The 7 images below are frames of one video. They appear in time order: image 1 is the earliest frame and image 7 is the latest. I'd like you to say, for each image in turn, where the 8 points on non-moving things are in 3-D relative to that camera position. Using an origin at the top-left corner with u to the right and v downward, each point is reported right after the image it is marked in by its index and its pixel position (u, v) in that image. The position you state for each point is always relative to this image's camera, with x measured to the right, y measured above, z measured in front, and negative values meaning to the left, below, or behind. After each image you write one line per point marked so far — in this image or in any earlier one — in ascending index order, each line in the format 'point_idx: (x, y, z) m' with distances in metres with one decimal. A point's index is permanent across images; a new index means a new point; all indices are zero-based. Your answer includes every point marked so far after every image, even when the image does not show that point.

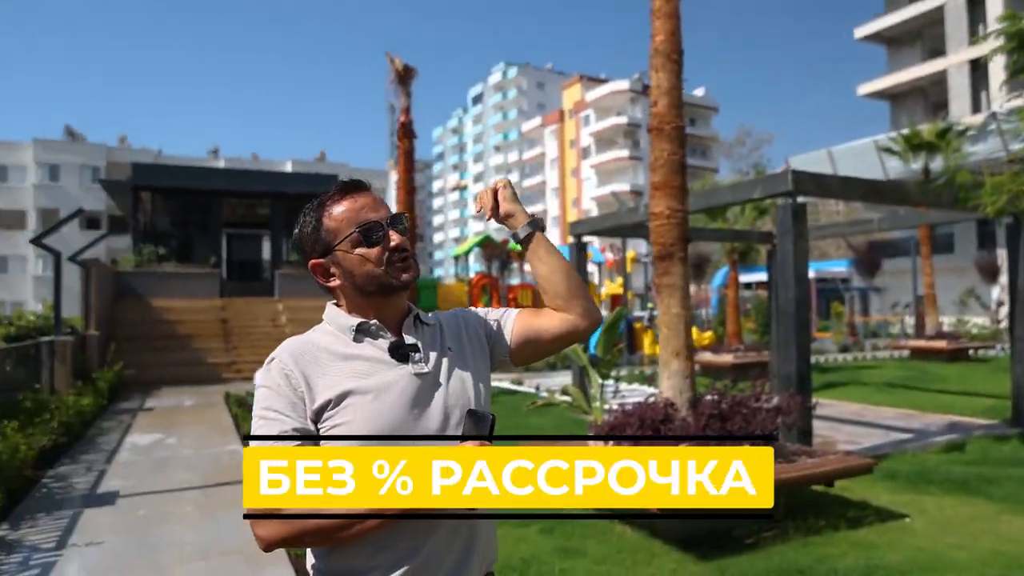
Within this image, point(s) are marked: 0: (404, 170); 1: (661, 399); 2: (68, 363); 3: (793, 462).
0: (-1.9, +2.0, +12.9) m
1: (+1.1, -0.8, +5.3) m
2: (-6.9, -1.2, +11.5) m
3: (+1.9, -1.2, +5.1) m
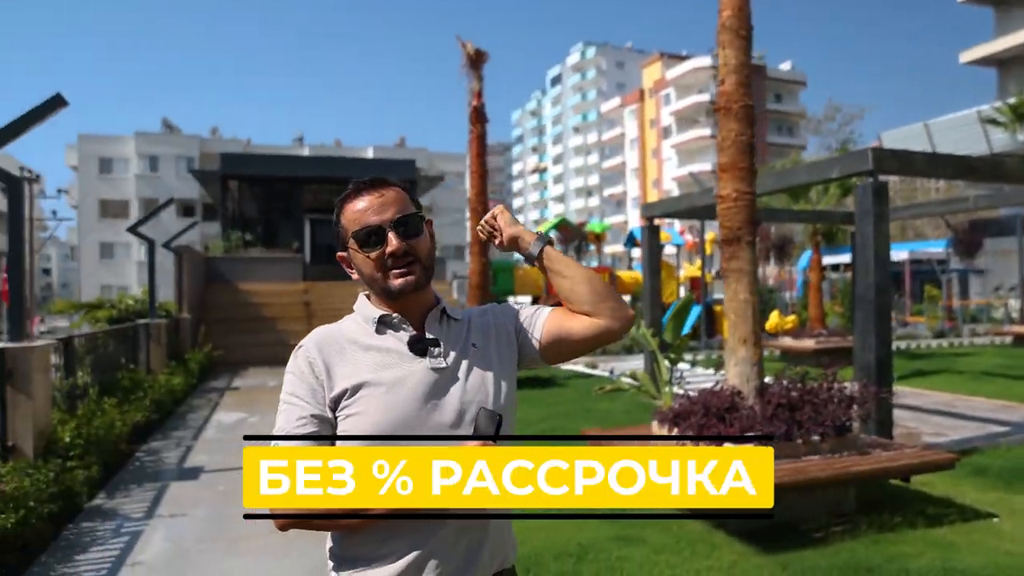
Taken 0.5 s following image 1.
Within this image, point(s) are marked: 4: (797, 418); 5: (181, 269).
0: (-0.6, +2.3, +13.0) m
1: (+1.5, -0.7, +5.2) m
2: (-5.8, -0.9, +12.2) m
3: (+2.3, -1.1, +4.9) m
4: (+1.9, -0.9, +4.9) m
5: (-6.9, +0.4, +15.3) m
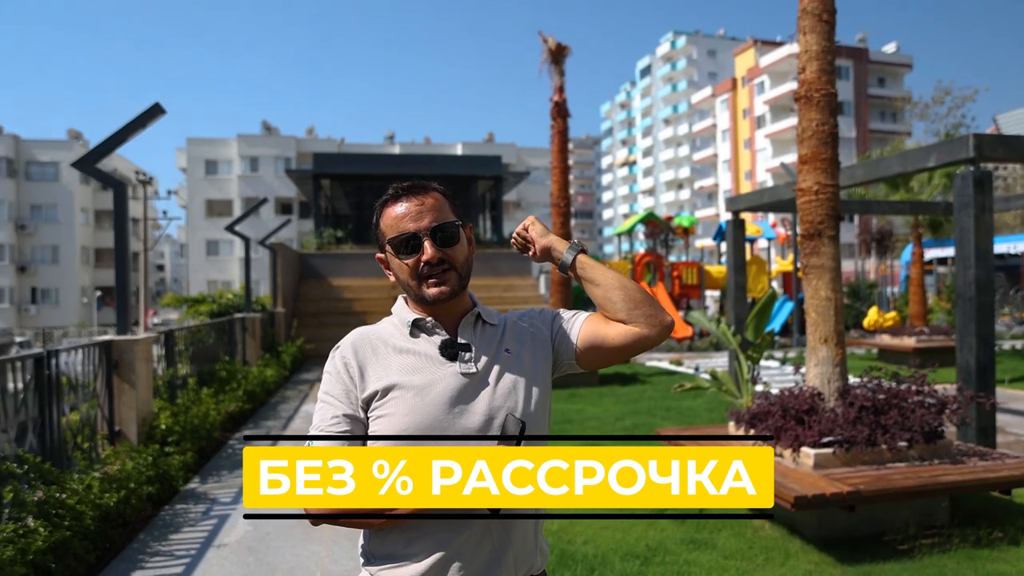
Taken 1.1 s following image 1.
0: (+0.8, +2.4, +13.0) m
1: (+2.0, -0.7, +5.0) m
2: (-4.4, -0.9, +12.8) m
3: (+2.8, -1.1, +4.6) m
4: (+2.3, -0.8, +4.6) m
5: (-5.1, +0.5, +16.0) m
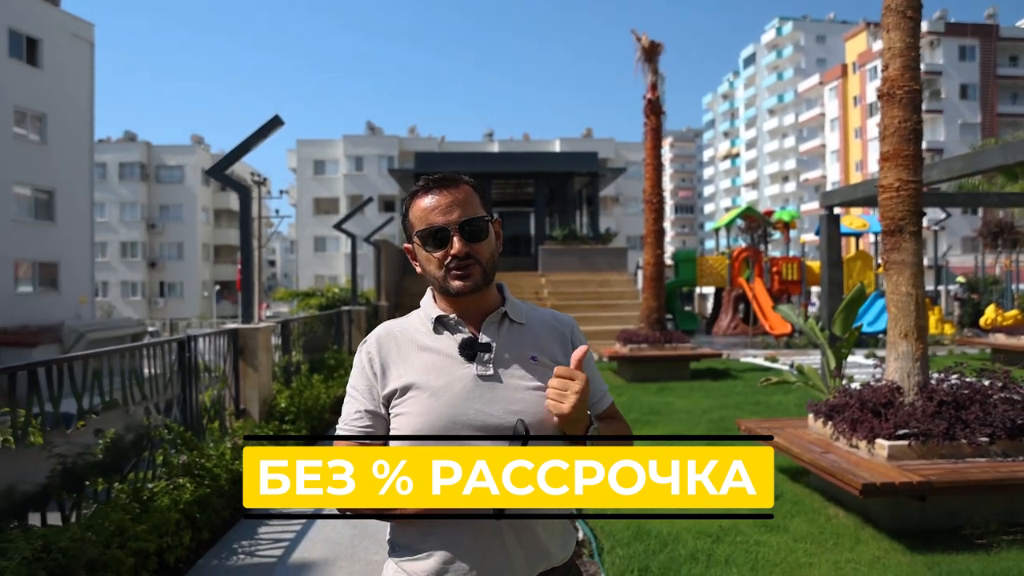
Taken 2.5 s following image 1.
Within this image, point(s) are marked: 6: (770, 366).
0: (+2.5, +2.5, +13.1) m
1: (+2.6, -0.6, +5.1) m
2: (-2.8, -0.7, +13.7) m
3: (+3.3, -1.1, +4.6) m
4: (+2.8, -0.8, +4.7) m
5: (-3.0, +0.6, +16.9) m
6: (+4.4, -1.3, +12.6) m
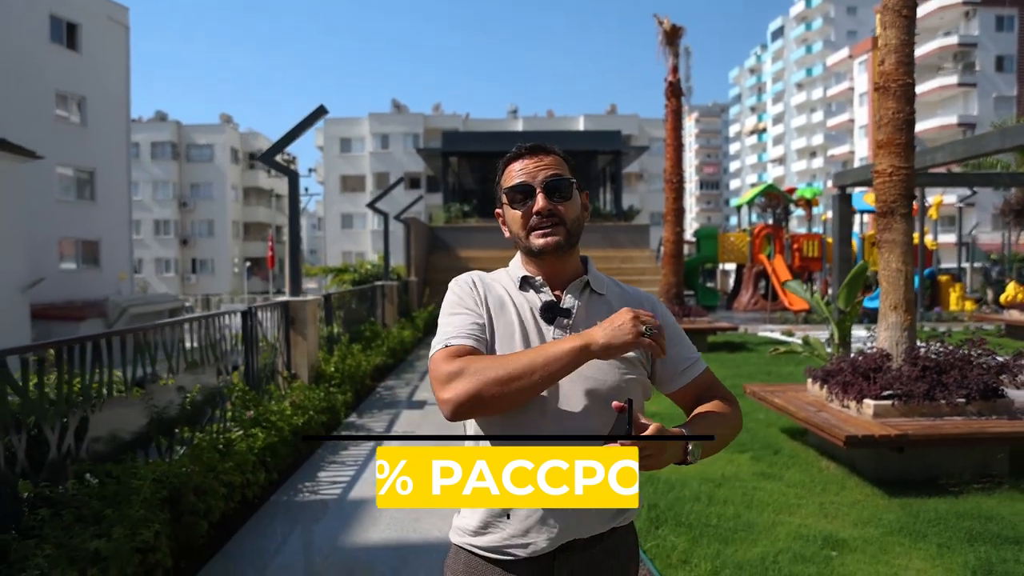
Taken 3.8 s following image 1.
0: (+2.9, +2.9, +13.5) m
1: (+2.8, -0.5, +5.6) m
2: (-2.3, -0.3, +14.4) m
3: (+3.5, -0.9, +5.1) m
4: (+3.0, -0.6, +5.2) m
5: (-2.5, +1.2, +17.6) m
6: (+4.8, -0.9, +13.1) m
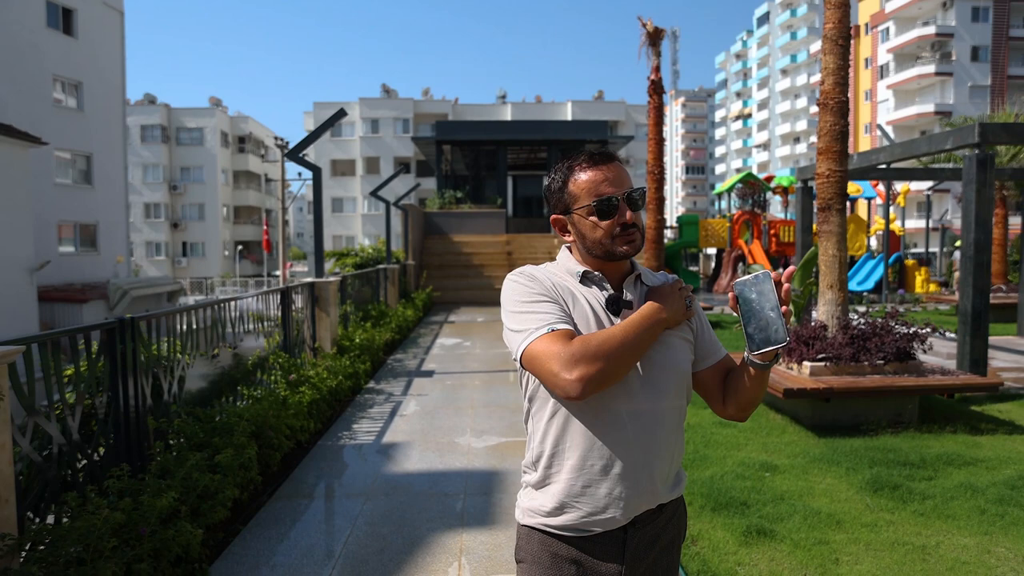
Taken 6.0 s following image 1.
0: (+2.8, +3.2, +14.6) m
1: (+2.8, -0.3, +6.8) m
2: (-2.4, +0.1, +15.4) m
3: (+3.5, -0.8, +6.3) m
4: (+3.1, -0.5, +6.4) m
5: (-2.7, +1.6, +18.6) m
6: (+4.7, -0.6, +14.3) m
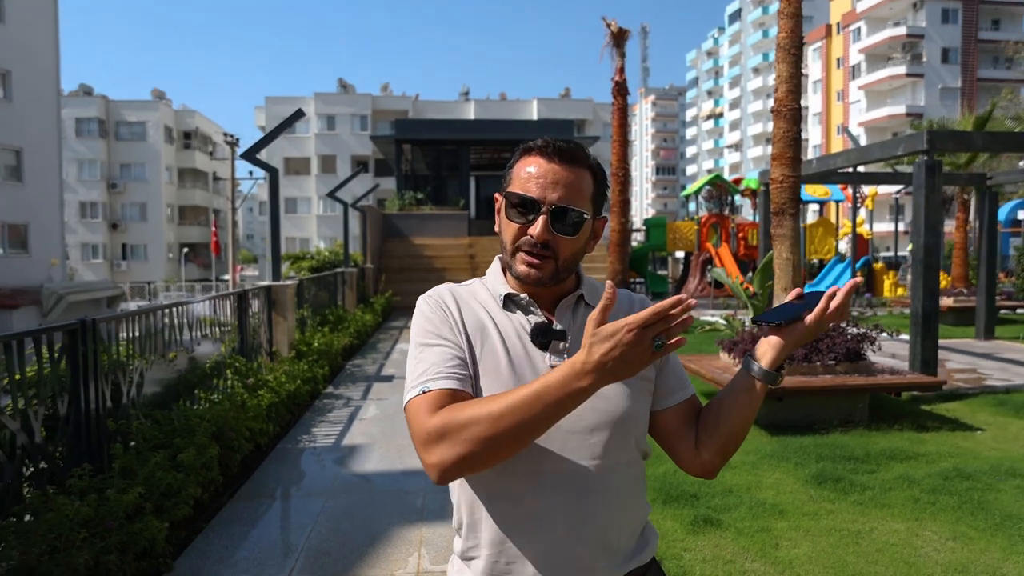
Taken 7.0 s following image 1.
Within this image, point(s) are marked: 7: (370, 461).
0: (+2.0, +3.2, +14.8) m
1: (+2.4, -0.3, +6.9) m
2: (-3.2, 0.0, +15.3) m
3: (+3.2, -0.8, +6.5) m
4: (+2.7, -0.5, +6.5) m
5: (-3.6, +1.5, +18.5) m
6: (+3.9, -0.6, +14.6) m
7: (-1.1, -1.4, +5.7) m
